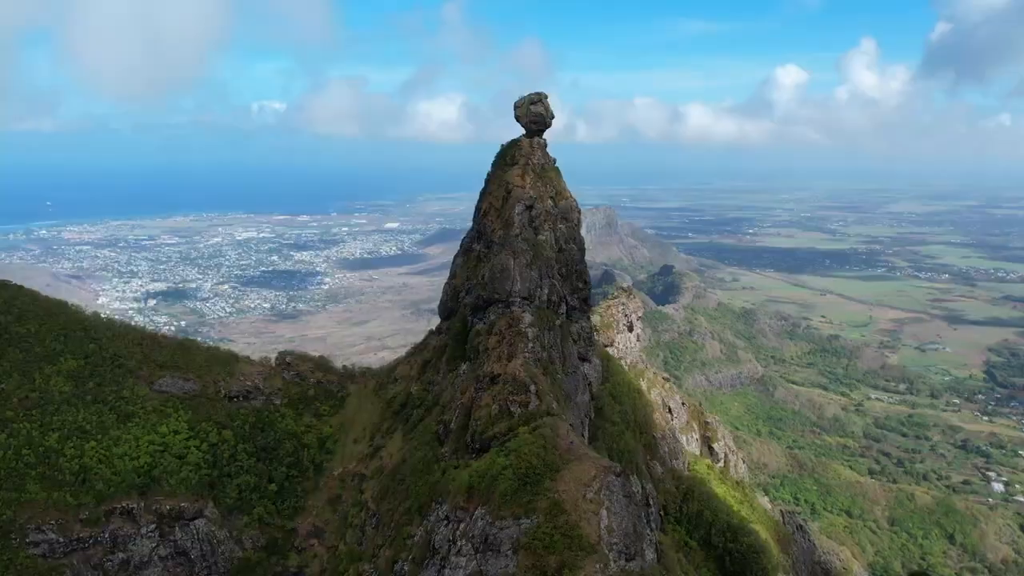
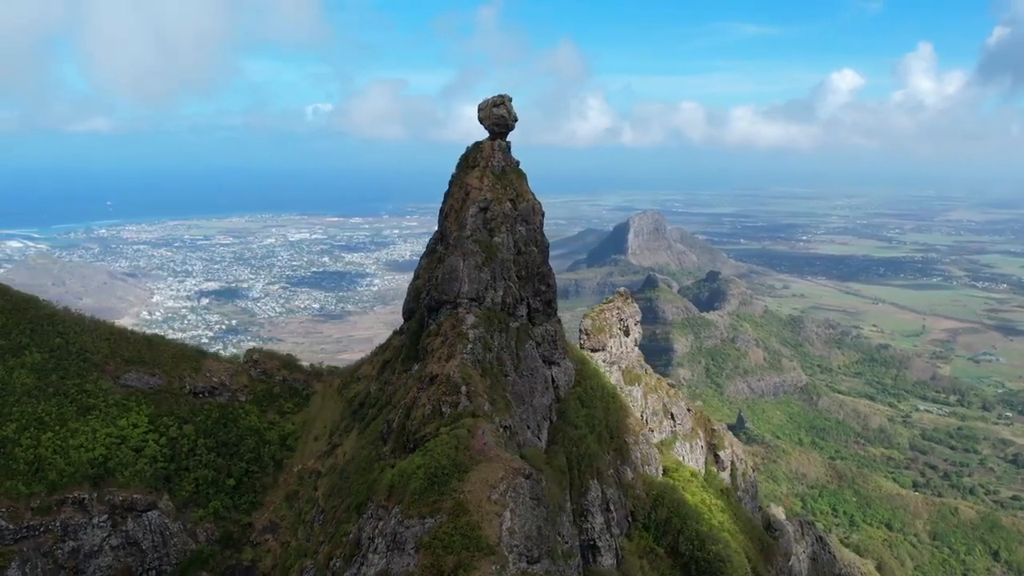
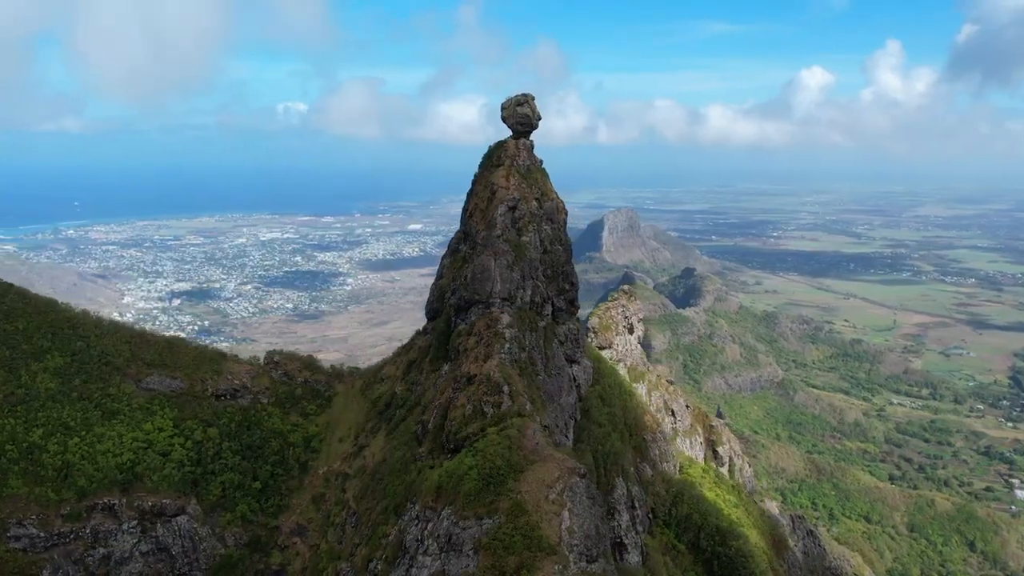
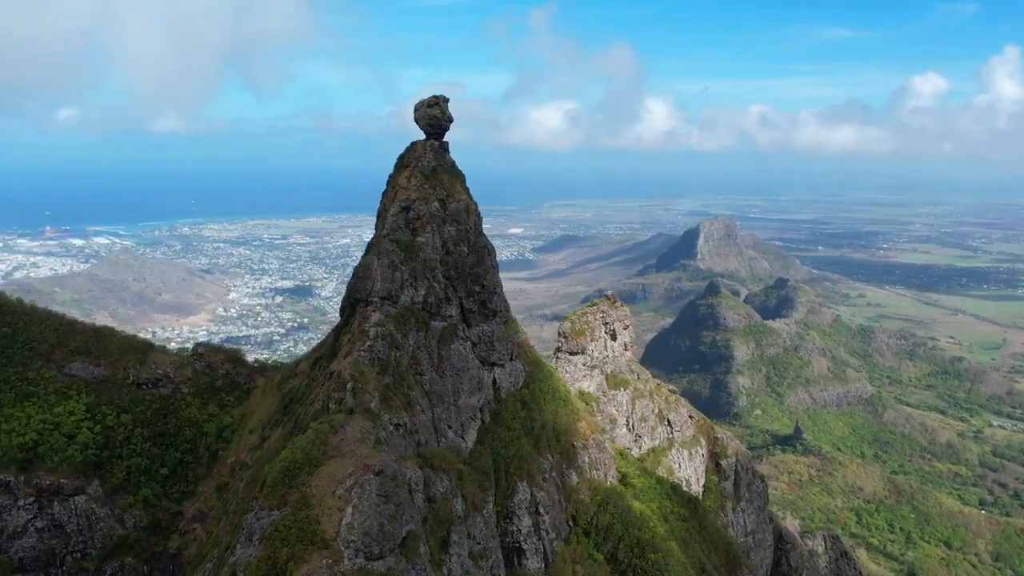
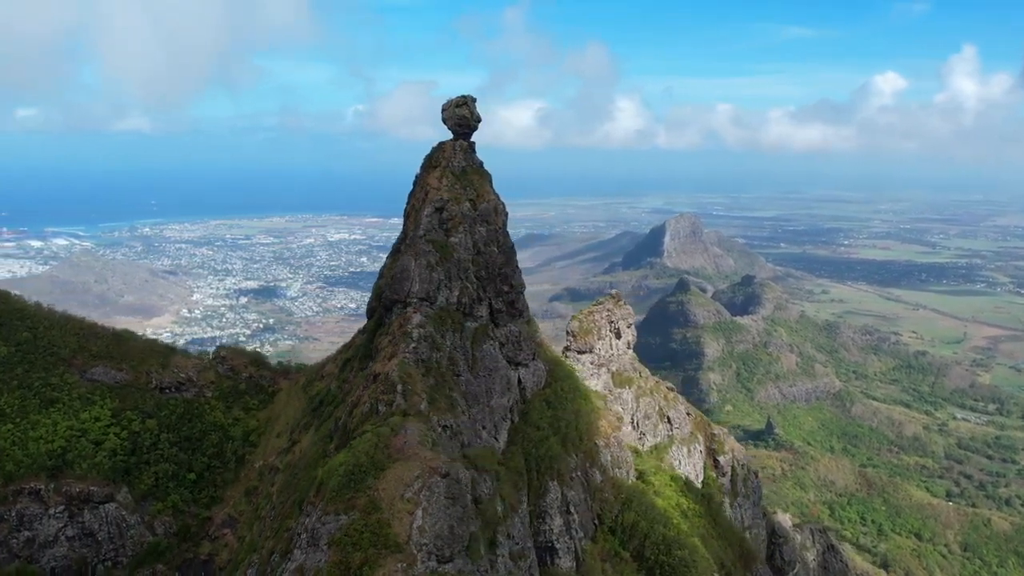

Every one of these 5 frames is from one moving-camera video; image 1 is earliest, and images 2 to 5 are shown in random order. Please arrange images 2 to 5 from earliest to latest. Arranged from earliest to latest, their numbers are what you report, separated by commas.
3, 2, 5, 4
